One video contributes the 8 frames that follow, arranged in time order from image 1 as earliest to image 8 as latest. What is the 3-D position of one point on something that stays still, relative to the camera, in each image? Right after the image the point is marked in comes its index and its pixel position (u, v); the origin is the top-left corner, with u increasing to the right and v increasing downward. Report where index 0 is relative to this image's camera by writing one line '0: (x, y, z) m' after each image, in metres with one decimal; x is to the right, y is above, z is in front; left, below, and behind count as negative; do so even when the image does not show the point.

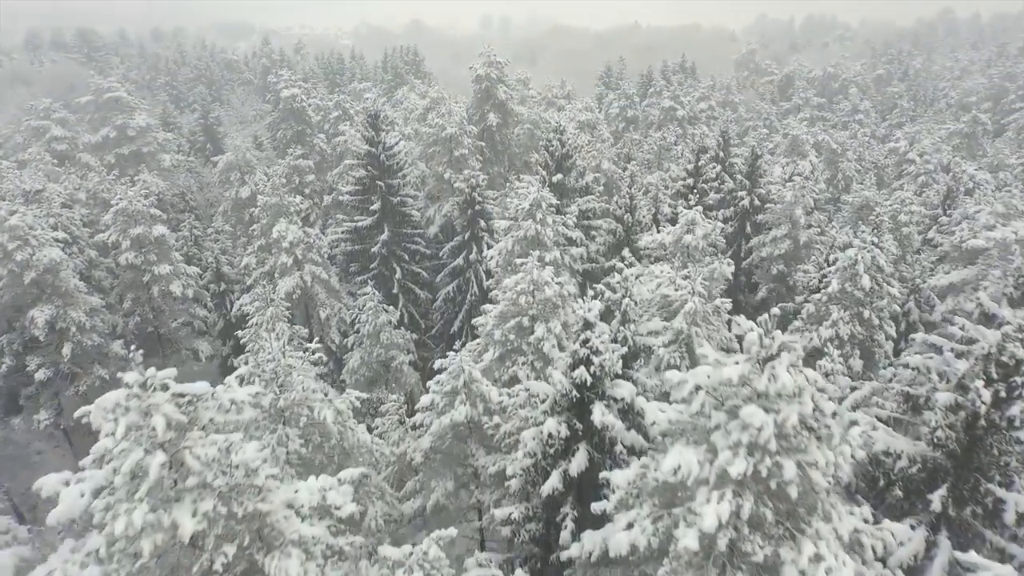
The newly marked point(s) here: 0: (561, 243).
0: (+1.3, +1.2, +18.1) m
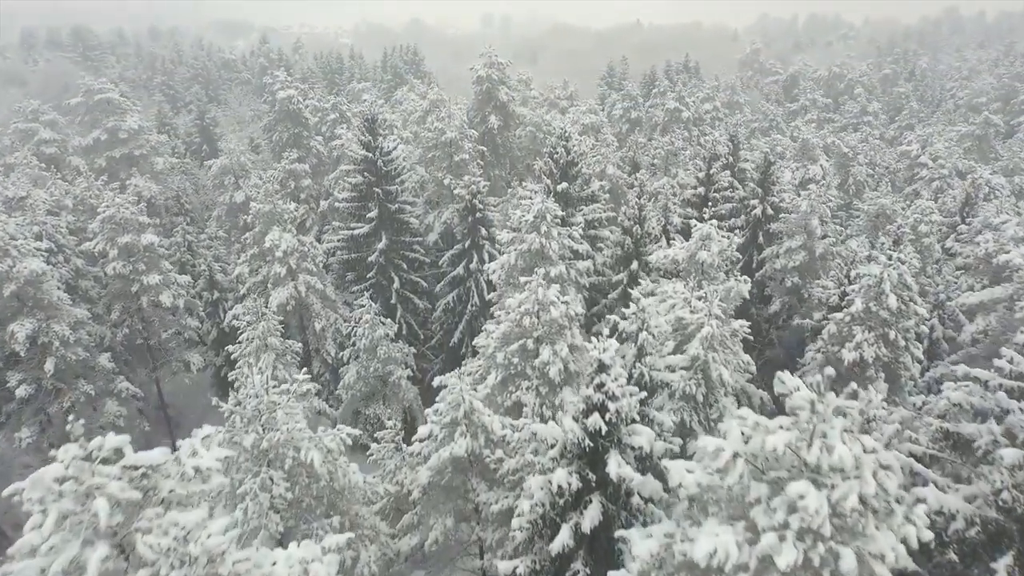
0: (+1.3, +0.8, +17.2) m
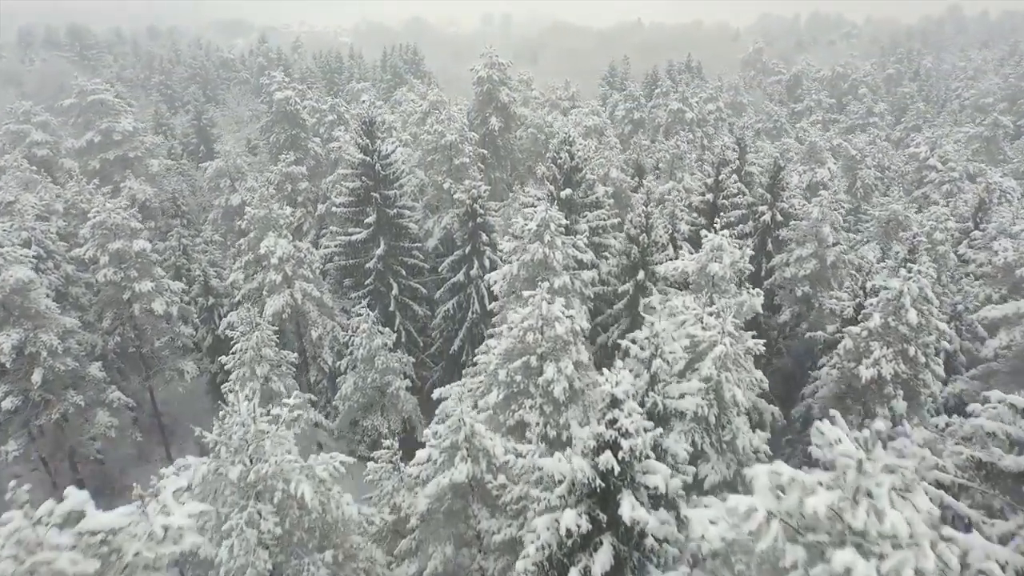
0: (+1.4, +0.5, +16.6) m
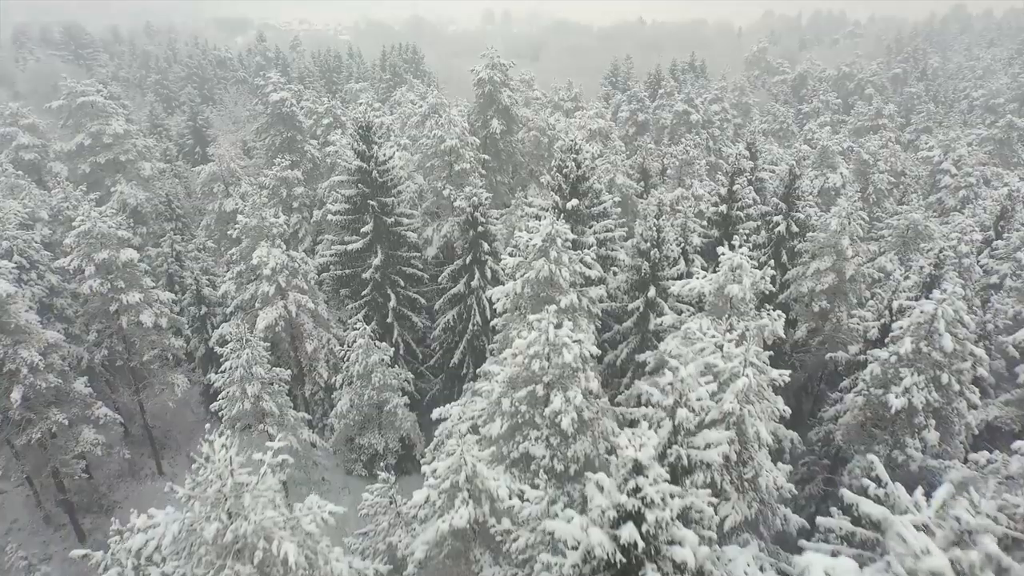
0: (+1.5, +0.1, +15.6) m
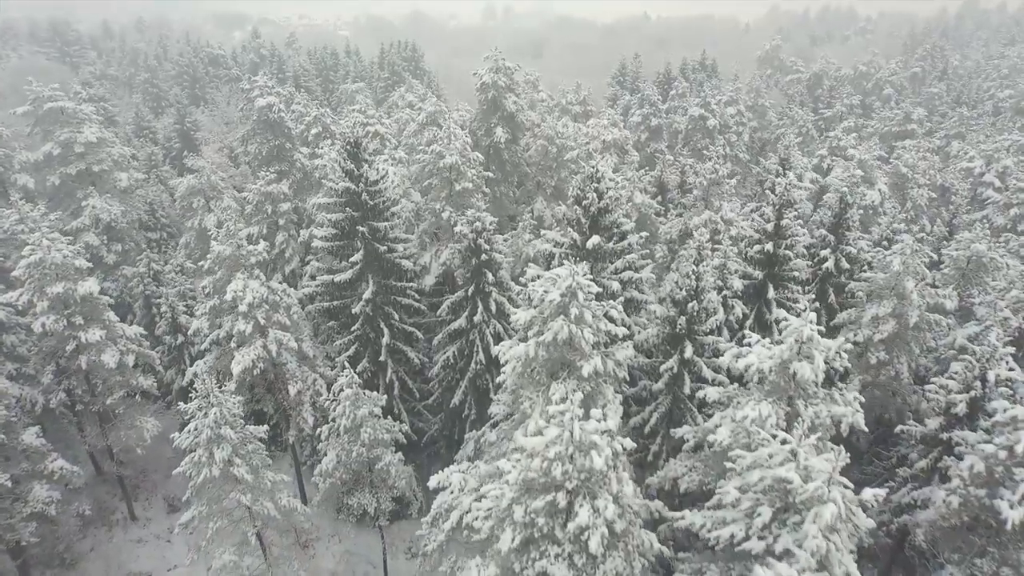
0: (+1.7, -1.0, +13.1) m
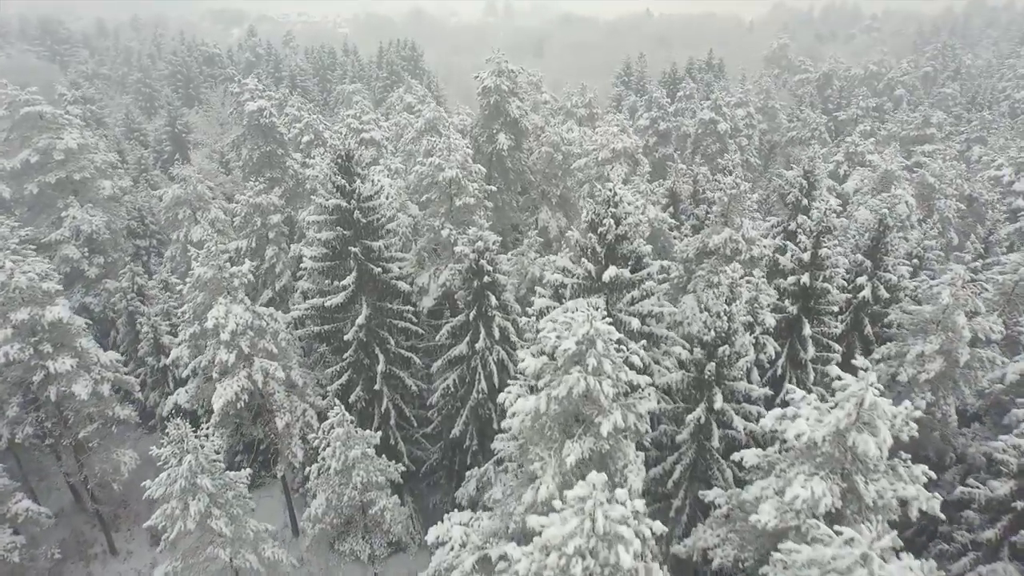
0: (+1.8, -1.7, +11.5) m
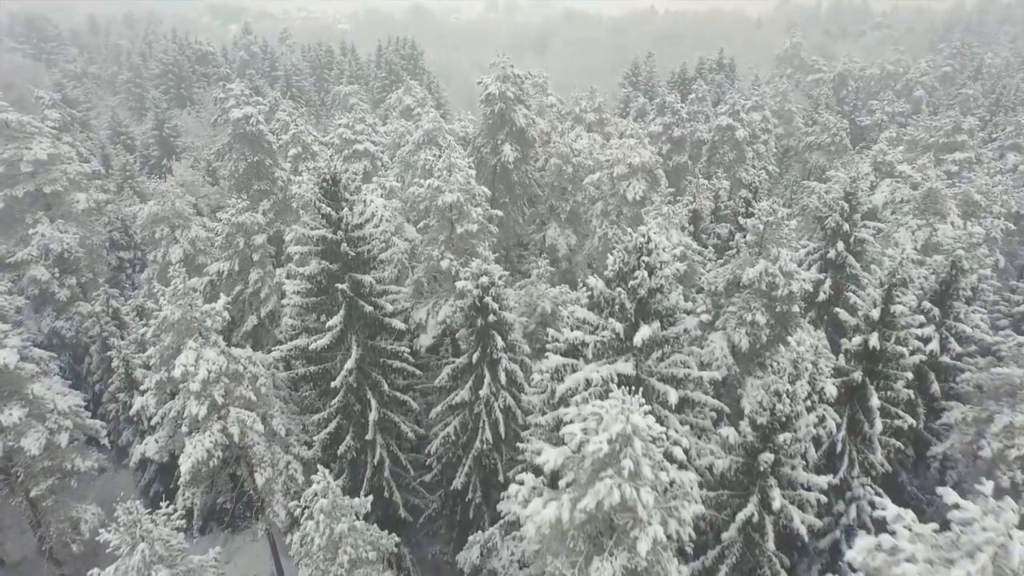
0: (+2.0, -2.8, +9.3) m
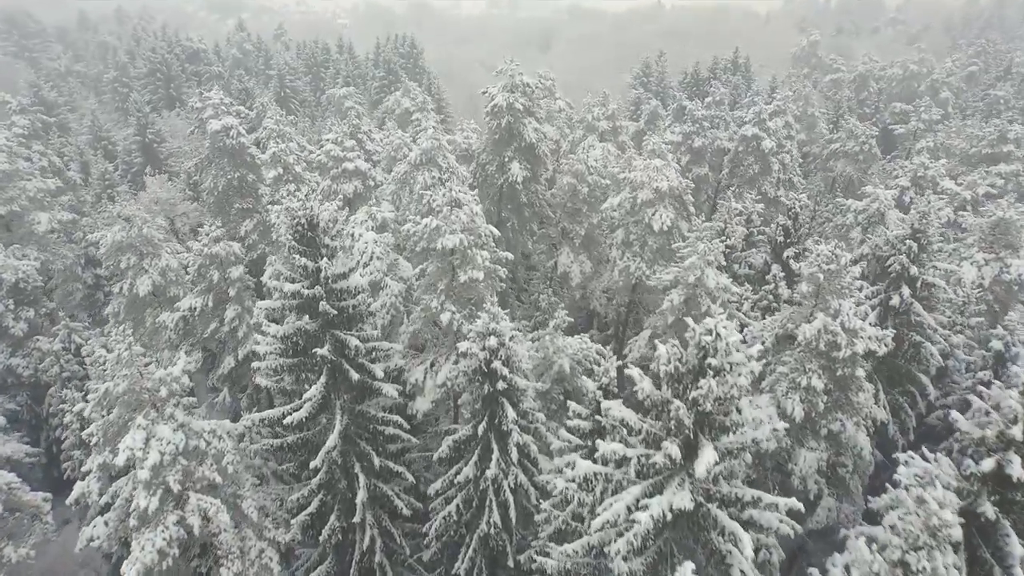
0: (+2.2, -4.1, +6.6) m
